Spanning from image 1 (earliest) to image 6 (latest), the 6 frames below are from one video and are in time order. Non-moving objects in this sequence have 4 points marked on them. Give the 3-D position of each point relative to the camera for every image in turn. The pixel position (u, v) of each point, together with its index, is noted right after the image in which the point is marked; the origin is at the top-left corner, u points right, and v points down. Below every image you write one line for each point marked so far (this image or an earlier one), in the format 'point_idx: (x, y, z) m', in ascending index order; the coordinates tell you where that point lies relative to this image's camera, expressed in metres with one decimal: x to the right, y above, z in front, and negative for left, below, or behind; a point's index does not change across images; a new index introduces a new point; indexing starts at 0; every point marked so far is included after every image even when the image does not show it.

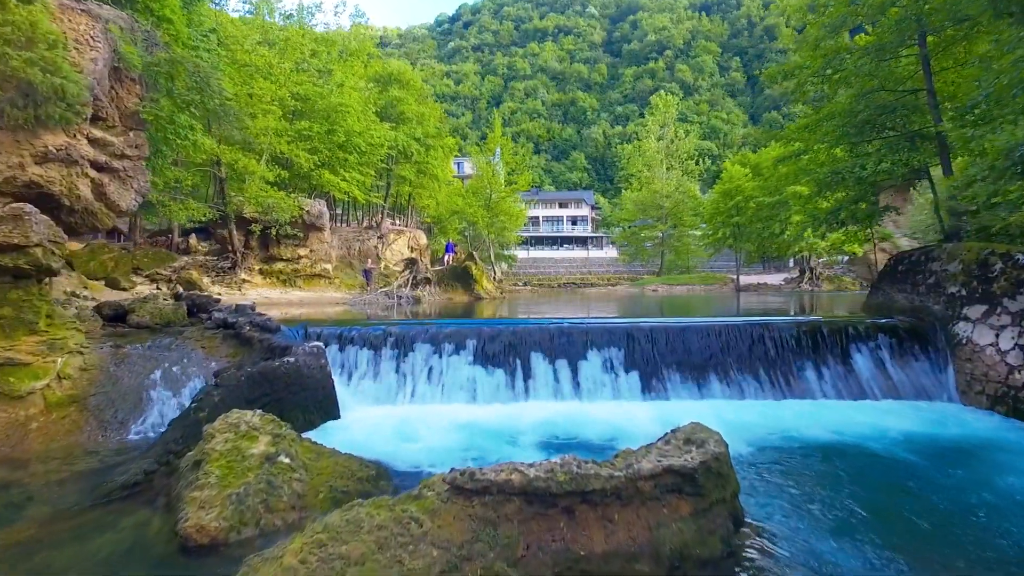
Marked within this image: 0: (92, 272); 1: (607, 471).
0: (-10.8, +0.4, +18.0) m
1: (+0.6, -1.1, +4.3) m
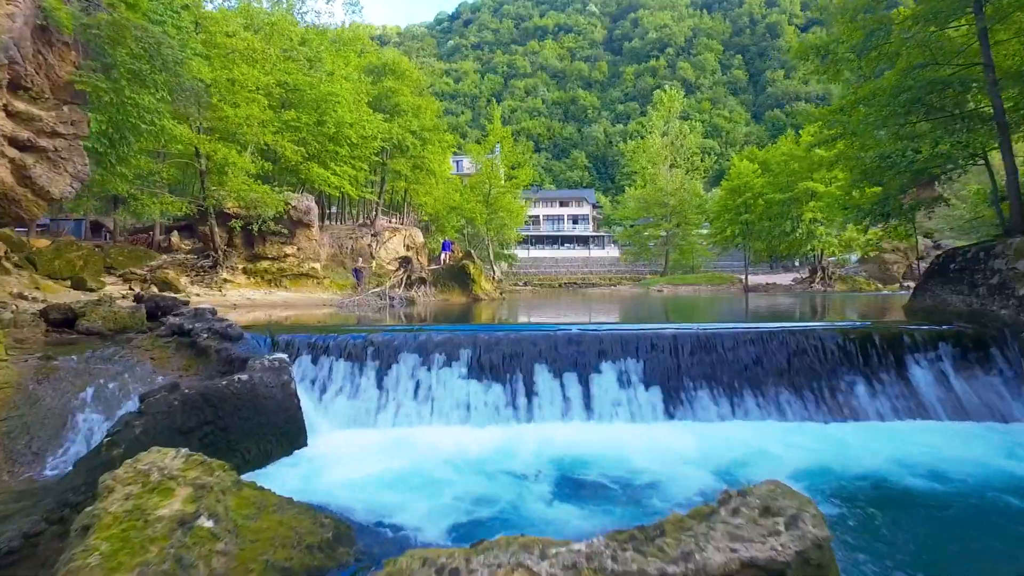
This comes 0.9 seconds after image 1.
0: (-10.8, +0.4, +16.6) m
1: (+0.6, -1.1, +2.9) m
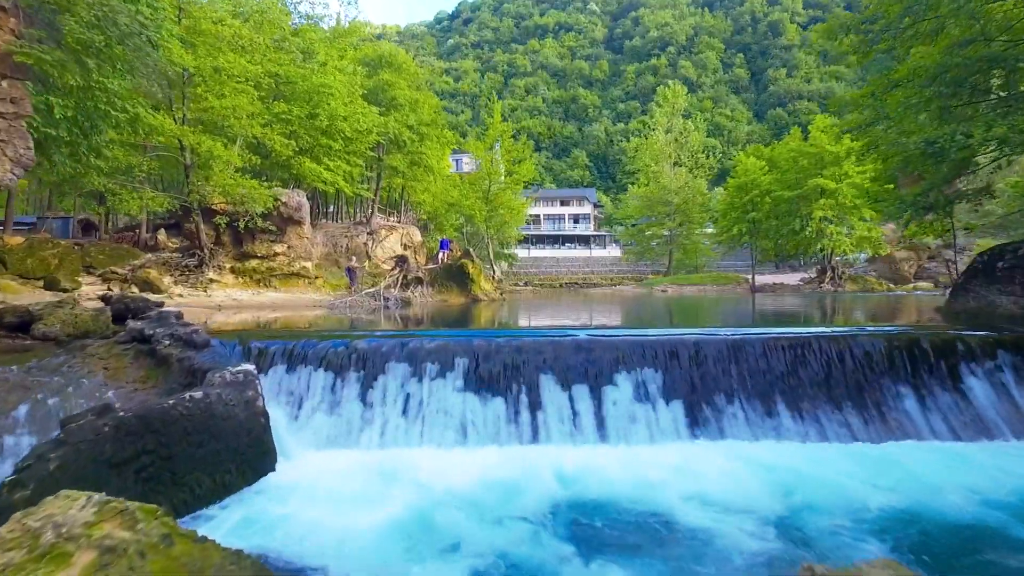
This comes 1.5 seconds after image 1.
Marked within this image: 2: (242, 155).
0: (-10.7, +0.4, +15.6) m
1: (+0.6, -1.2, +1.9) m
2: (-7.7, +3.8, +19.9) m
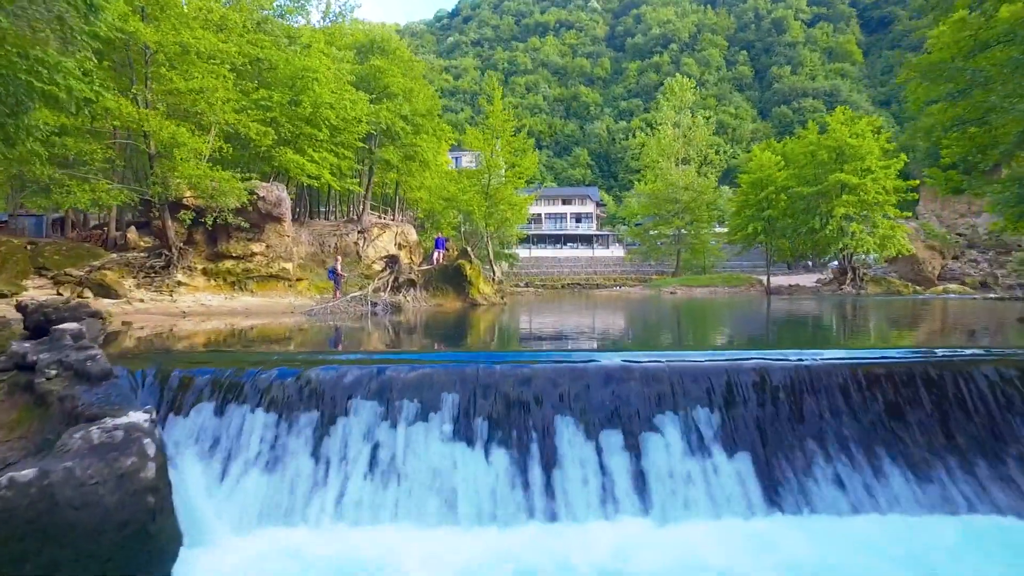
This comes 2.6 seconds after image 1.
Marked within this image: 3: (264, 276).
0: (-10.7, +0.3, +13.6) m
1: (+0.7, -1.2, -0.1) m
2: (-7.6, +3.7, +17.9) m
3: (-6.8, +0.3, +19.3) m
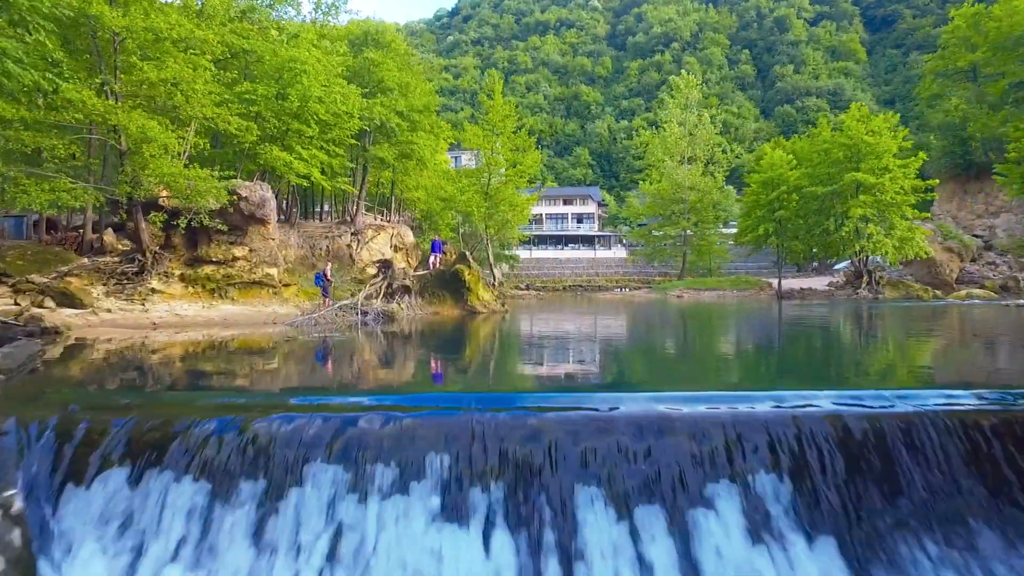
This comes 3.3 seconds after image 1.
0: (-10.7, +0.1, +12.2) m
1: (+0.7, -1.4, -1.4) m
2: (-7.6, +3.5, +16.5) m
3: (-6.8, +0.2, +18.0) m
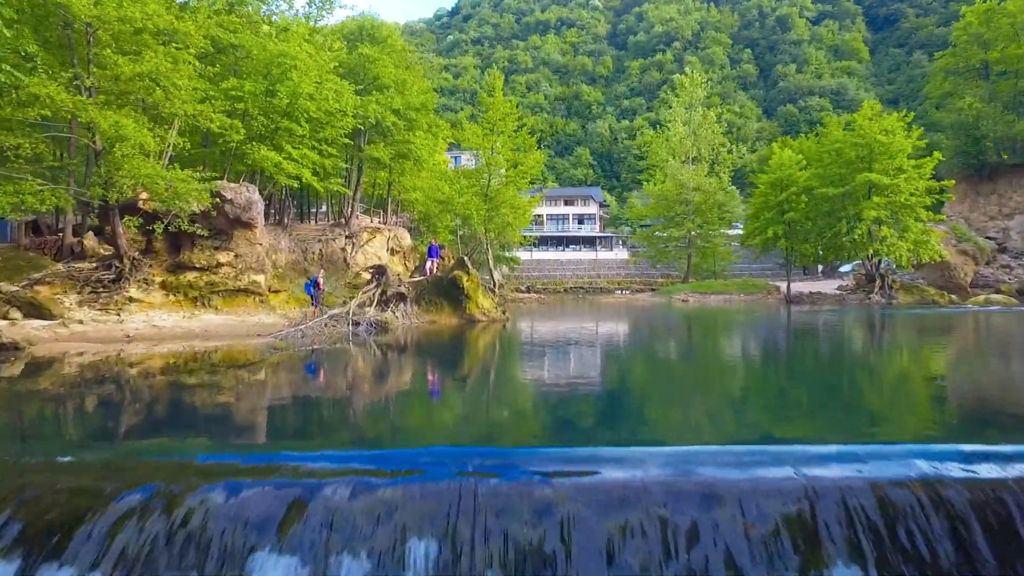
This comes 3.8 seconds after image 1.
0: (-10.6, -0.1, +11.2) m
1: (+0.7, -1.6, -2.5) m
2: (-7.6, +3.3, +15.5) m
3: (-6.8, 0.0, +17.0) m
